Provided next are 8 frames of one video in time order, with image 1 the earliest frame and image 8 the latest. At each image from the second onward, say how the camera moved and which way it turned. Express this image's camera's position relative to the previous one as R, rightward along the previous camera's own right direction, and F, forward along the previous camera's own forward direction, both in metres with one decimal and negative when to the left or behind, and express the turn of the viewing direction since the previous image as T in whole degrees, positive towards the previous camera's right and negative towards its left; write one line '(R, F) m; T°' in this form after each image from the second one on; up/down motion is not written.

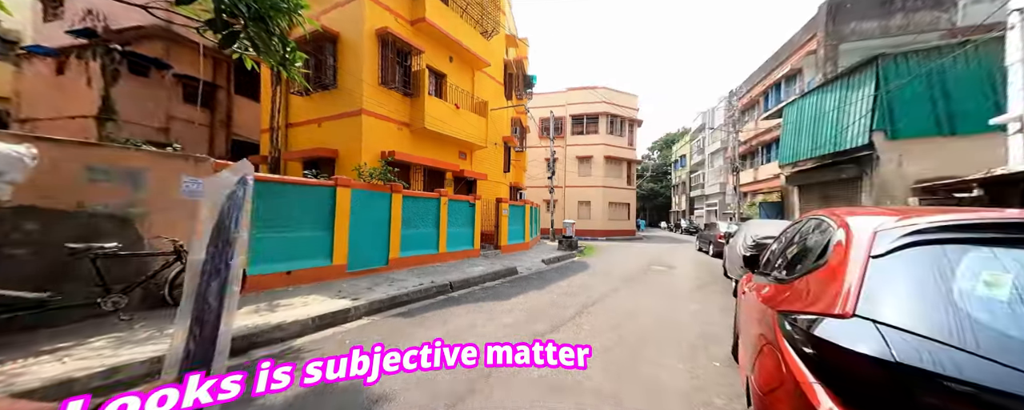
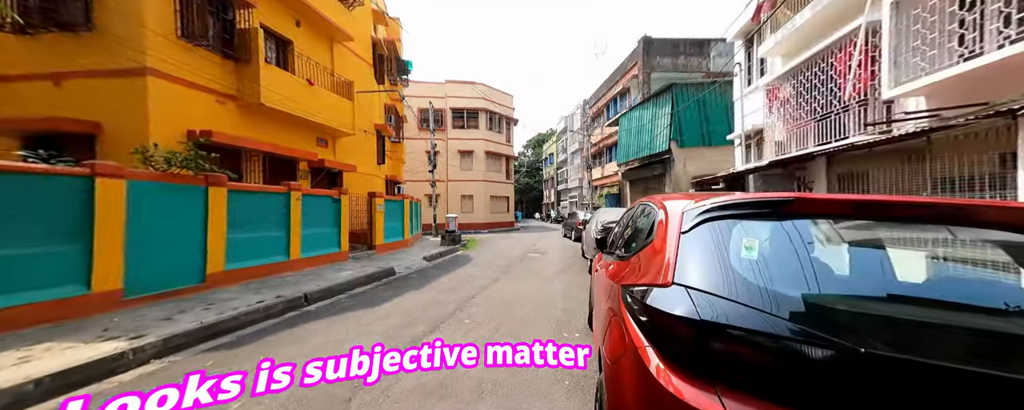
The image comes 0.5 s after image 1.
(+0.1, +0.1) m; +22°
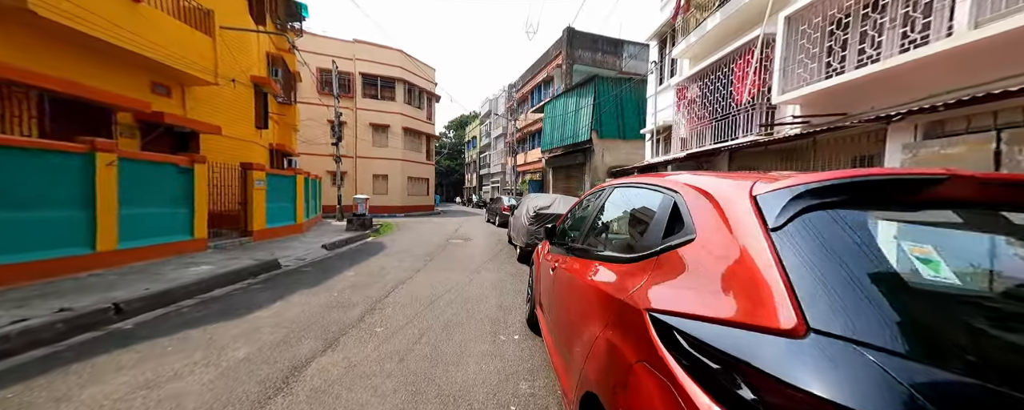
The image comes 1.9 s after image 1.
(-0.1, +0.8) m; +15°
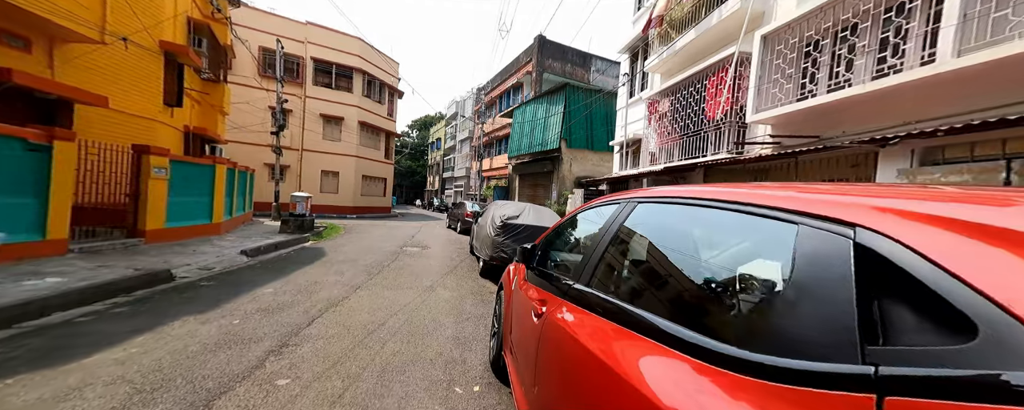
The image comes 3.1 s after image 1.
(0.0, +0.8) m; +7°
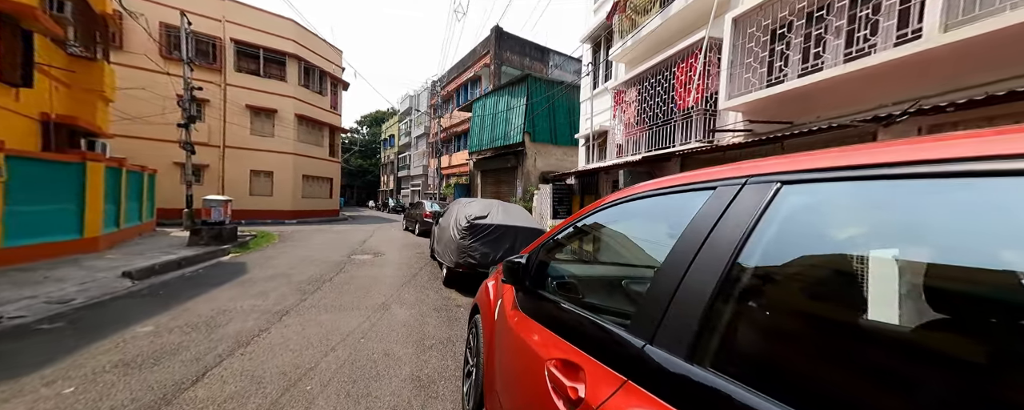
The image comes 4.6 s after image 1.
(-0.1, +0.8) m; +8°
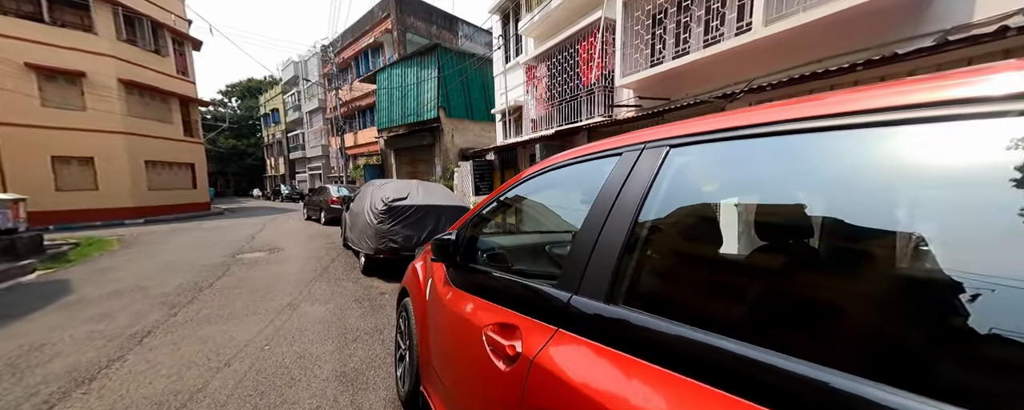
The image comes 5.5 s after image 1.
(0.0, 0.0) m; +15°
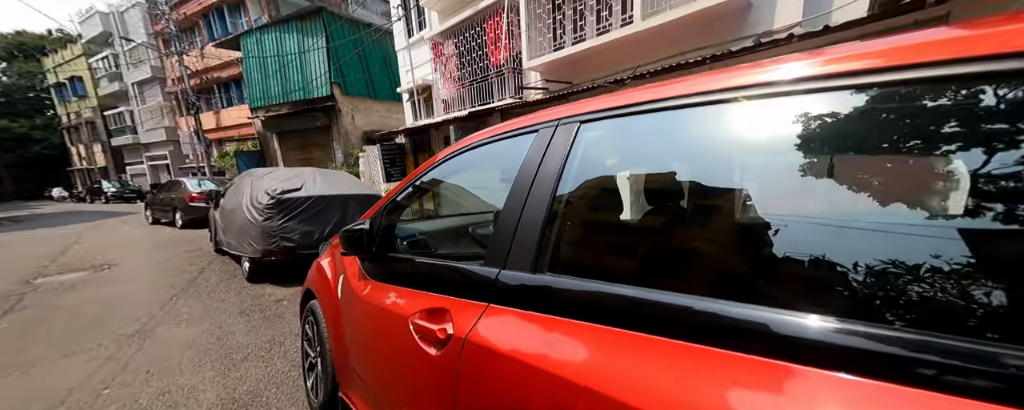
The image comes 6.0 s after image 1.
(0.0, 0.0) m; +16°
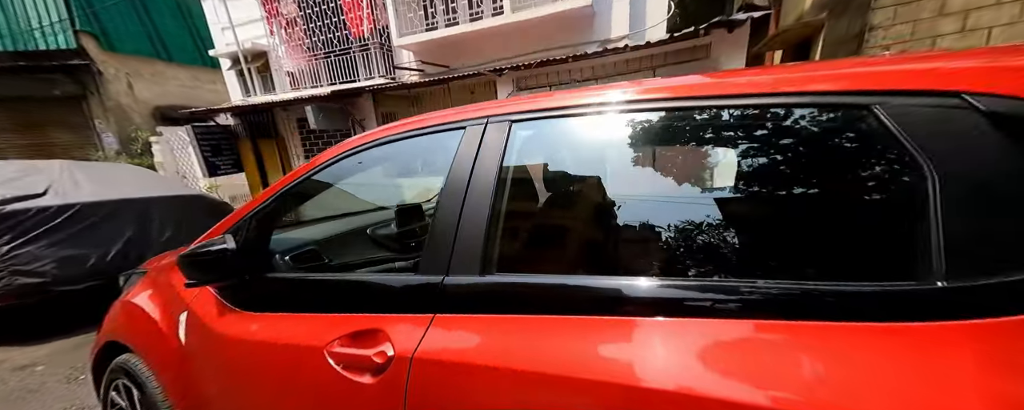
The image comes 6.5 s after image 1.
(-0.2, +0.1) m; +23°
